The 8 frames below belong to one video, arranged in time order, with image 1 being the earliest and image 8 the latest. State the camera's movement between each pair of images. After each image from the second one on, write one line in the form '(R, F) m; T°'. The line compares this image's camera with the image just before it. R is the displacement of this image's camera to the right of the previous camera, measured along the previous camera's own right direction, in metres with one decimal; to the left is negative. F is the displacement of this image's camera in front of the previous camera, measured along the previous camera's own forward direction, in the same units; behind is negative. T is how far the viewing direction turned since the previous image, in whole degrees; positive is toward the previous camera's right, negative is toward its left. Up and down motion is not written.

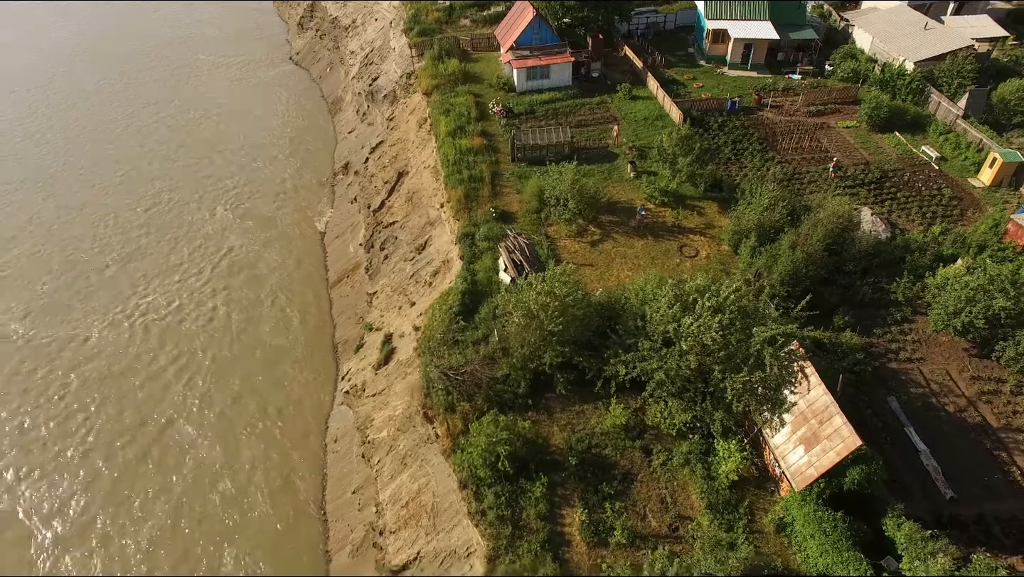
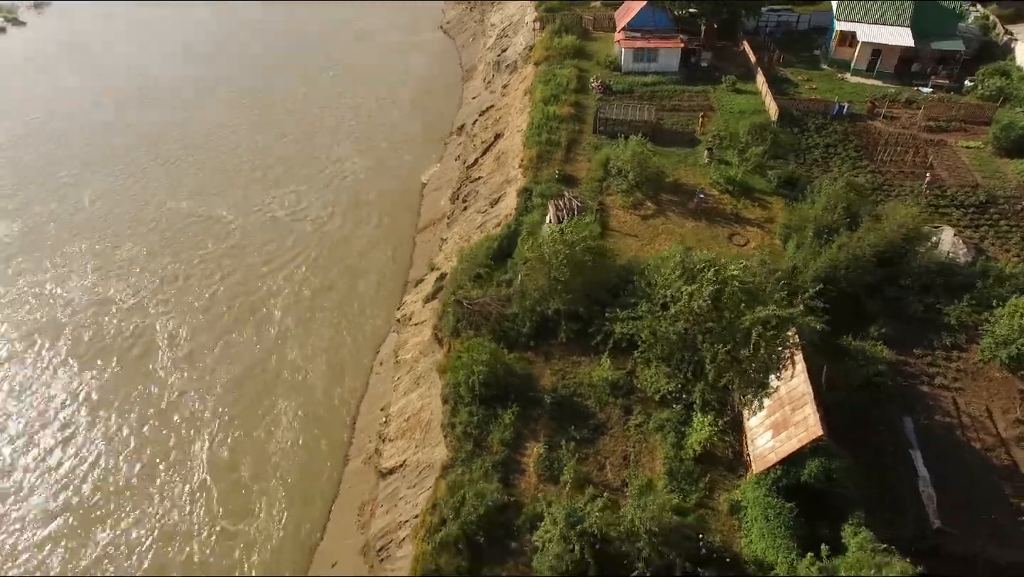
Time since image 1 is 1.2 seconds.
(+3.3, -0.5) m; -12°
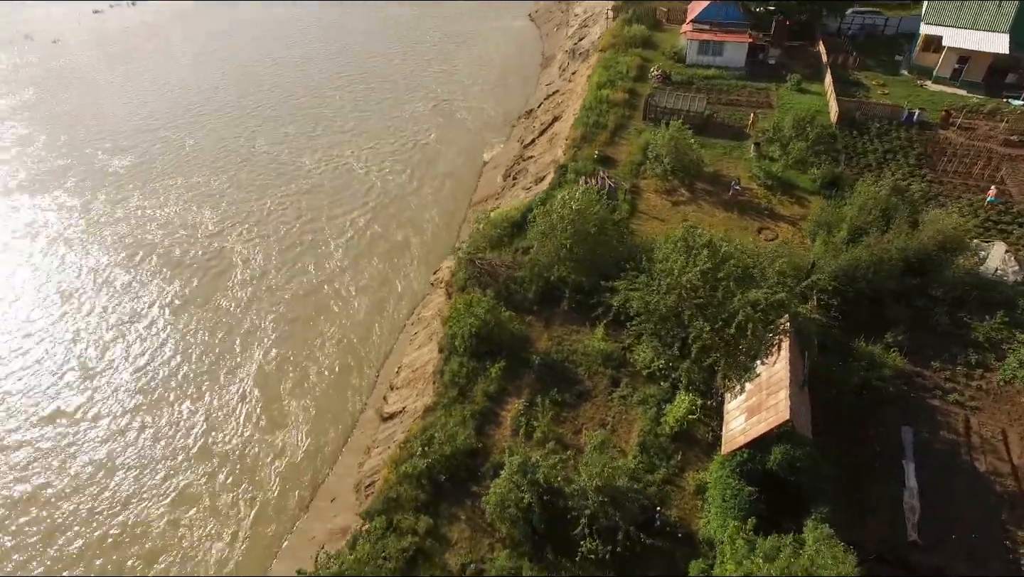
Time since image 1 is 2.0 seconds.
(+2.1, -0.2) m; -7°
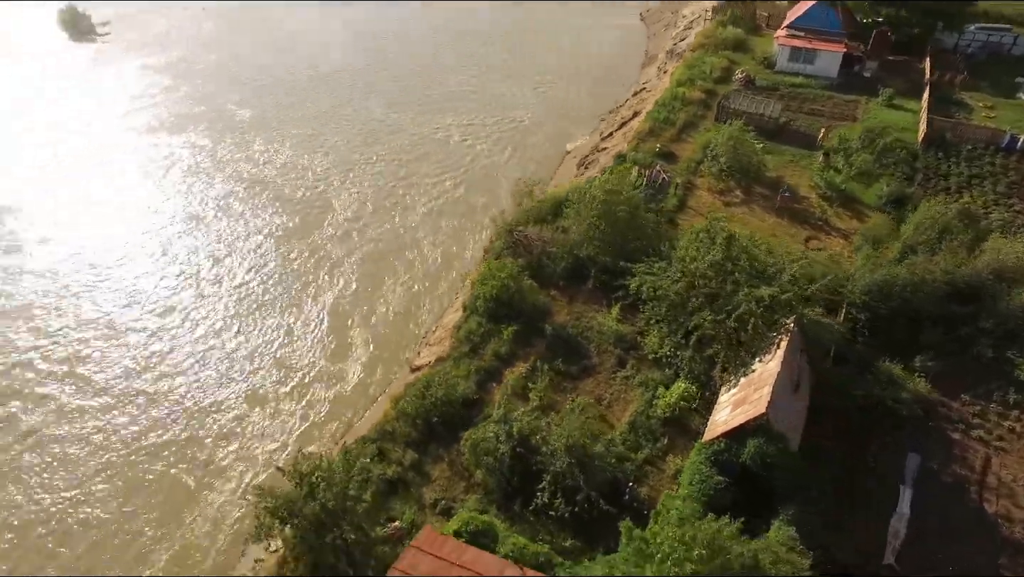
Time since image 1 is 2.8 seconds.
(+2.0, -0.5) m; -9°
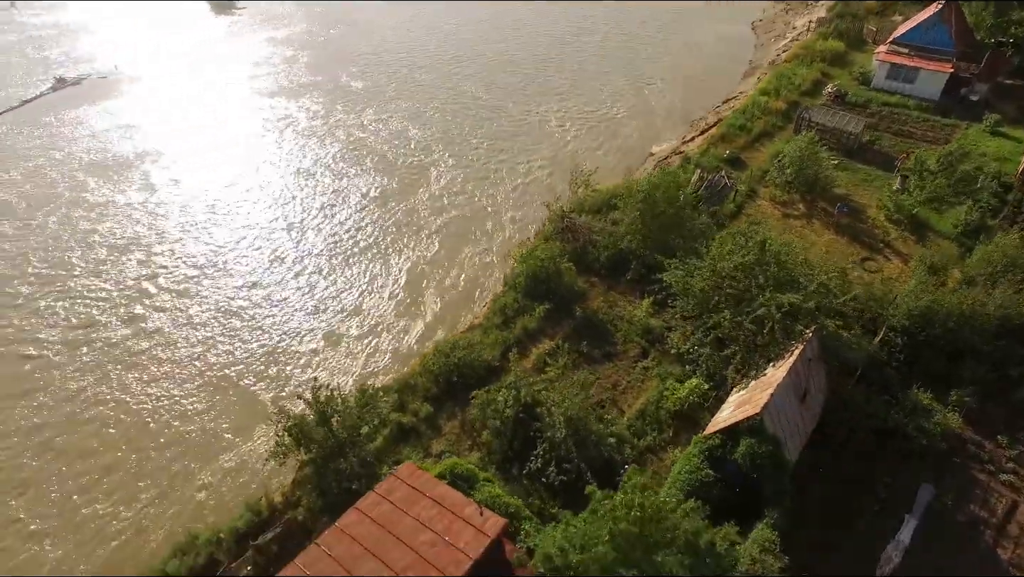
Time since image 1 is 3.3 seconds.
(+1.5, -0.6) m; -8°
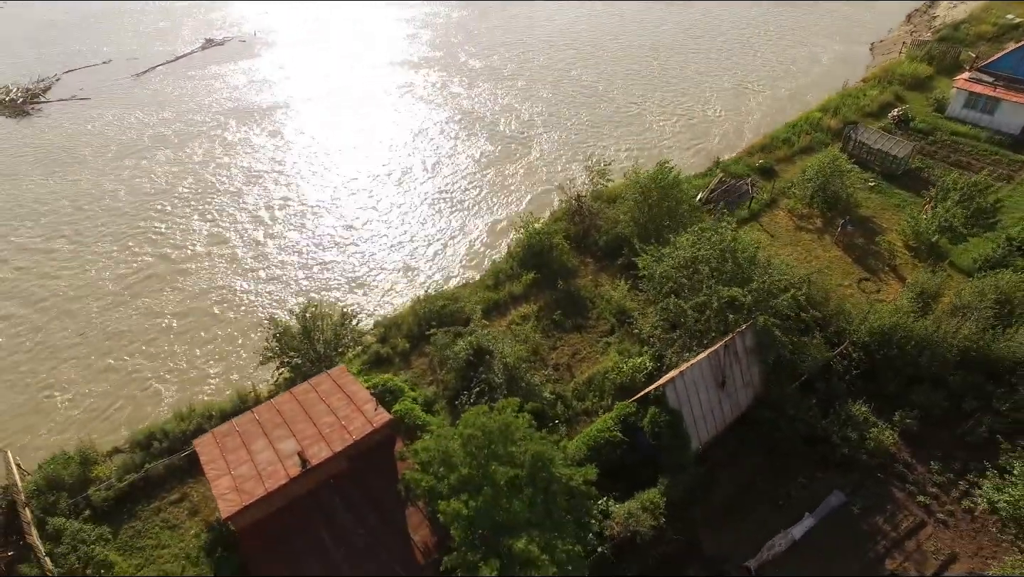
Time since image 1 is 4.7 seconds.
(+3.5, -1.3) m; -10°
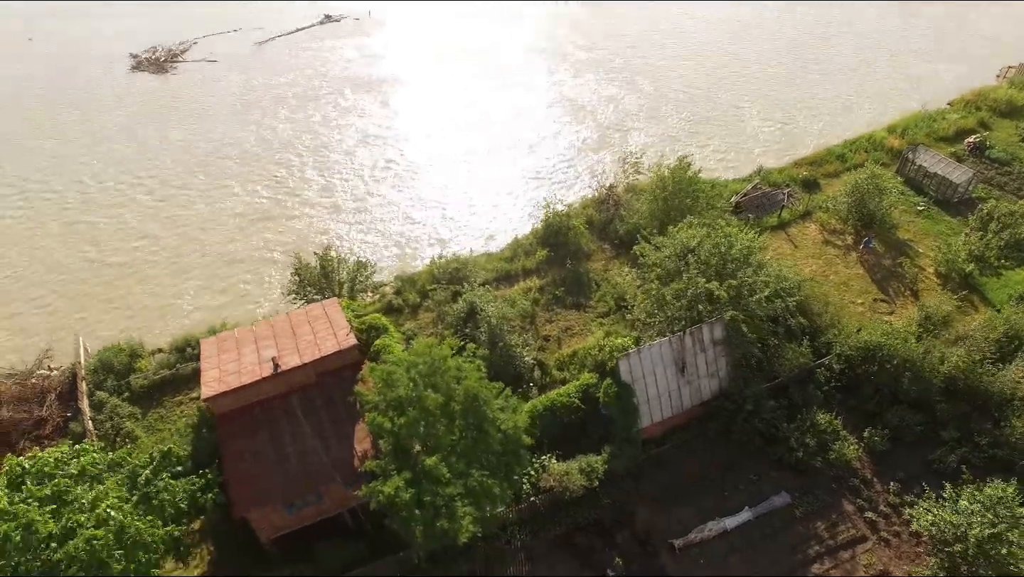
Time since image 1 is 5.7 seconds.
(+2.7, -0.9) m; -9°
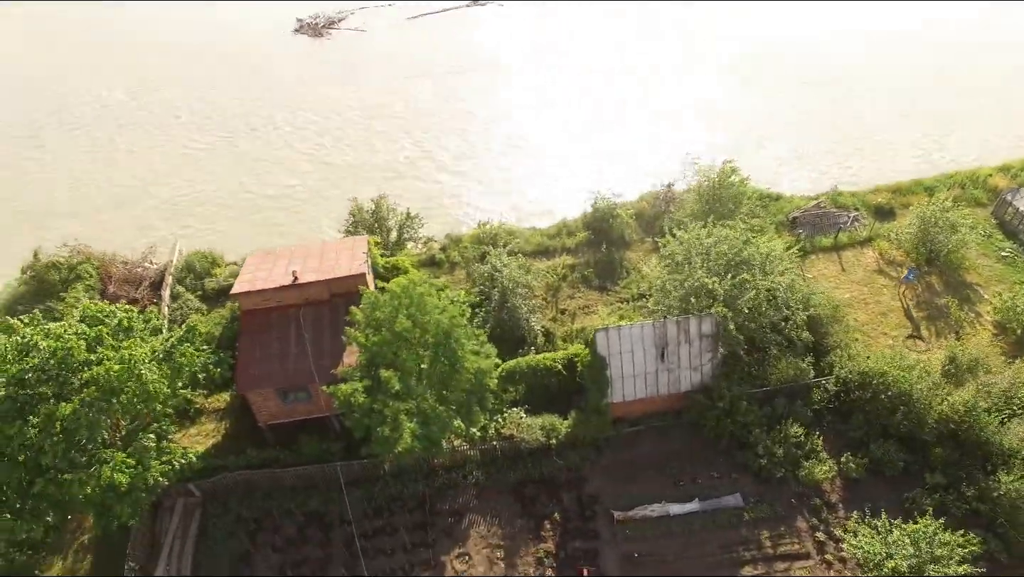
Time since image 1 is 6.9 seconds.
(+3.0, -0.8) m; -11°
